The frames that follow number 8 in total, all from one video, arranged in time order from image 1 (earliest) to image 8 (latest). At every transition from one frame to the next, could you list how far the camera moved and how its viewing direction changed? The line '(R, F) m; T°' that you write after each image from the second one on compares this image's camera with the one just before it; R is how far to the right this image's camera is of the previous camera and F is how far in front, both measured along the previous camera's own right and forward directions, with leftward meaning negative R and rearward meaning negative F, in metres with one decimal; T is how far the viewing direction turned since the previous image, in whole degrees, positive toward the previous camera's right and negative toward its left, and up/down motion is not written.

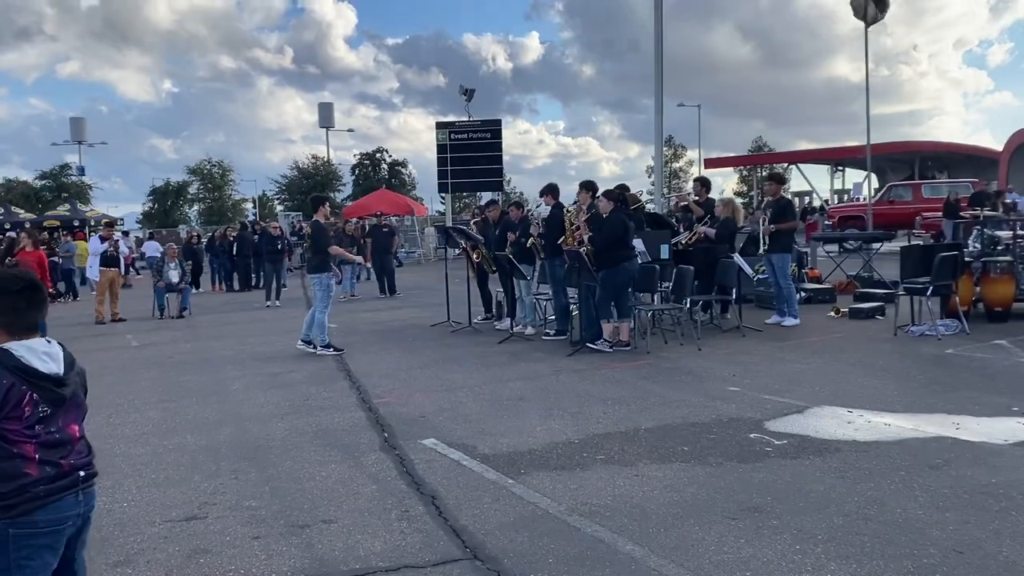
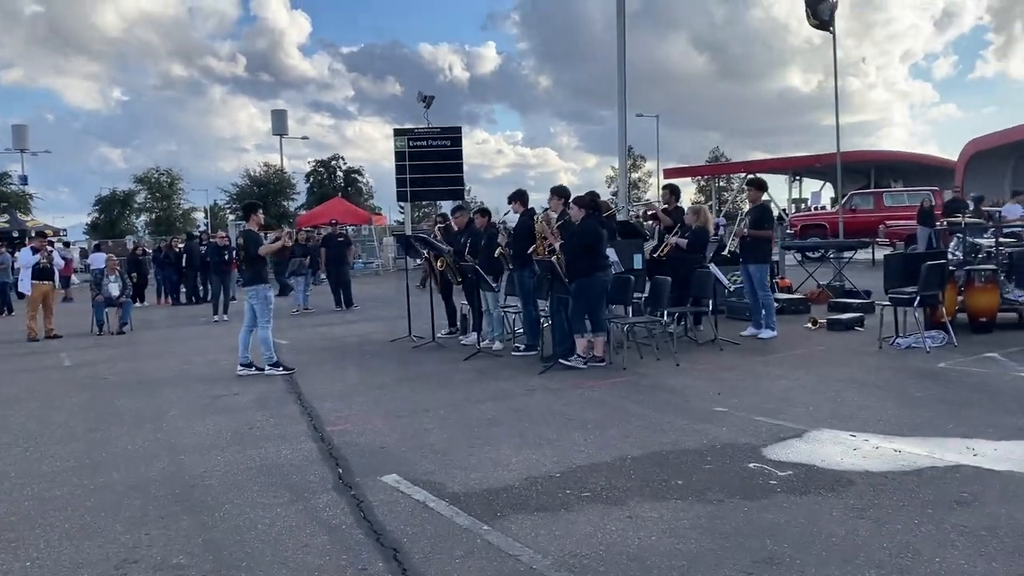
(-0.1, +0.6) m; +3°
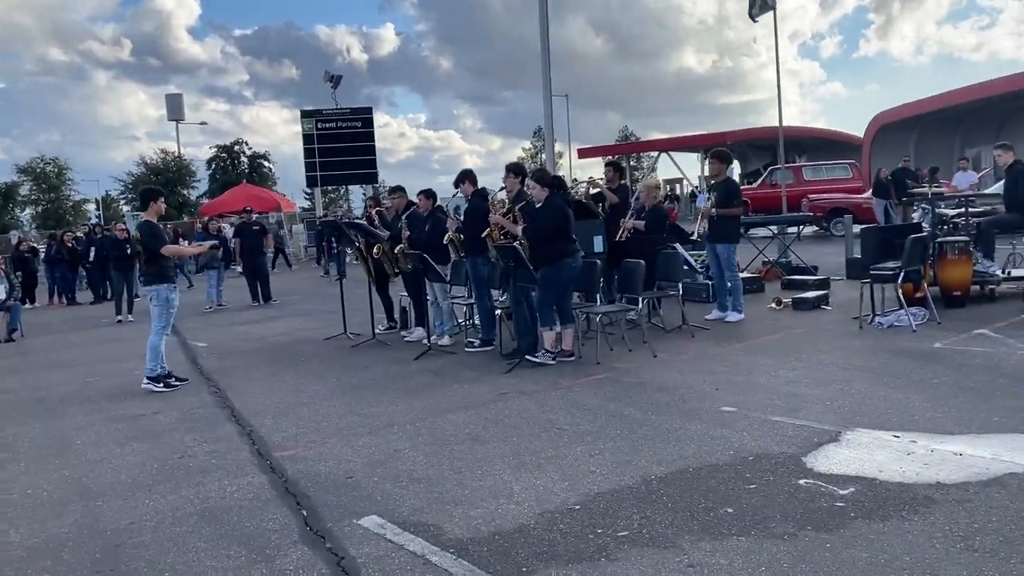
(-0.4, +0.9) m; +6°
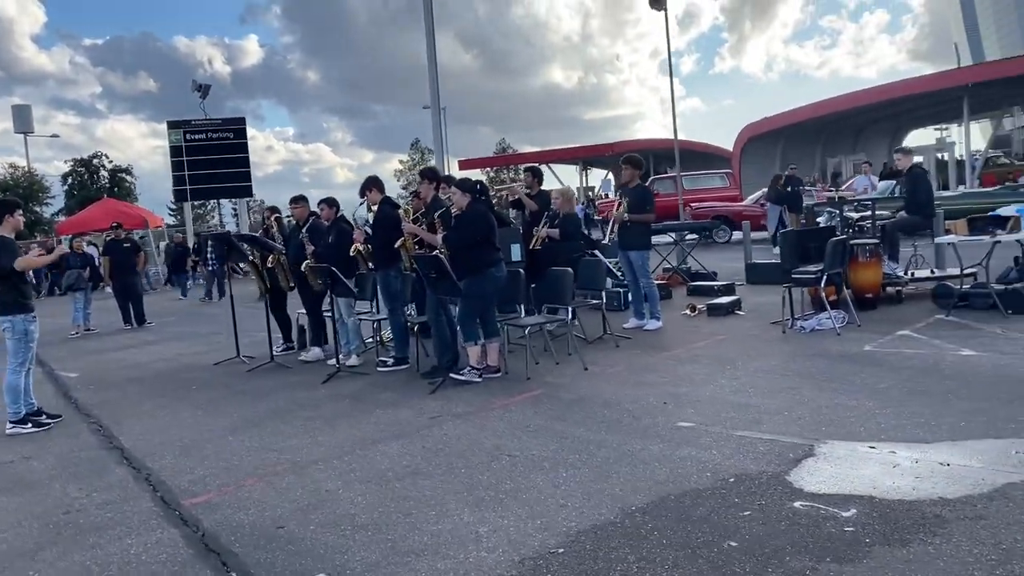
(-0.4, +0.5) m; +8°
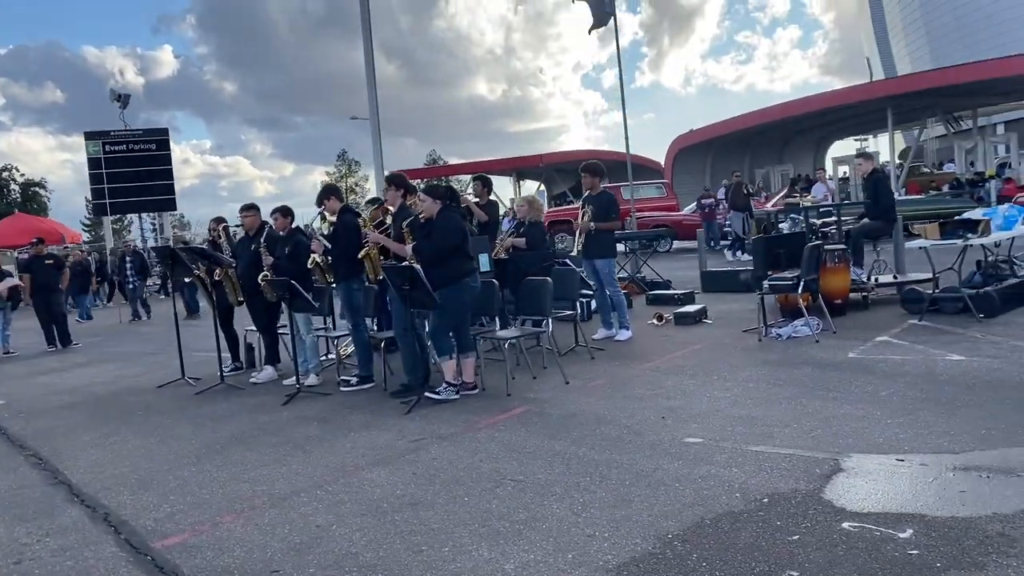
(-0.4, +0.4) m; +5°
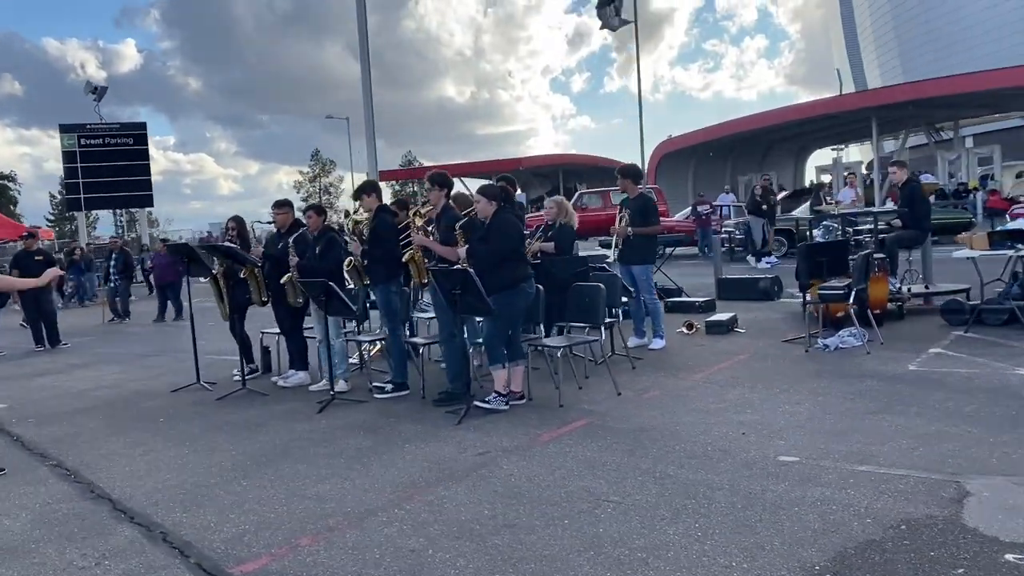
(-0.6, +0.3) m; +2°
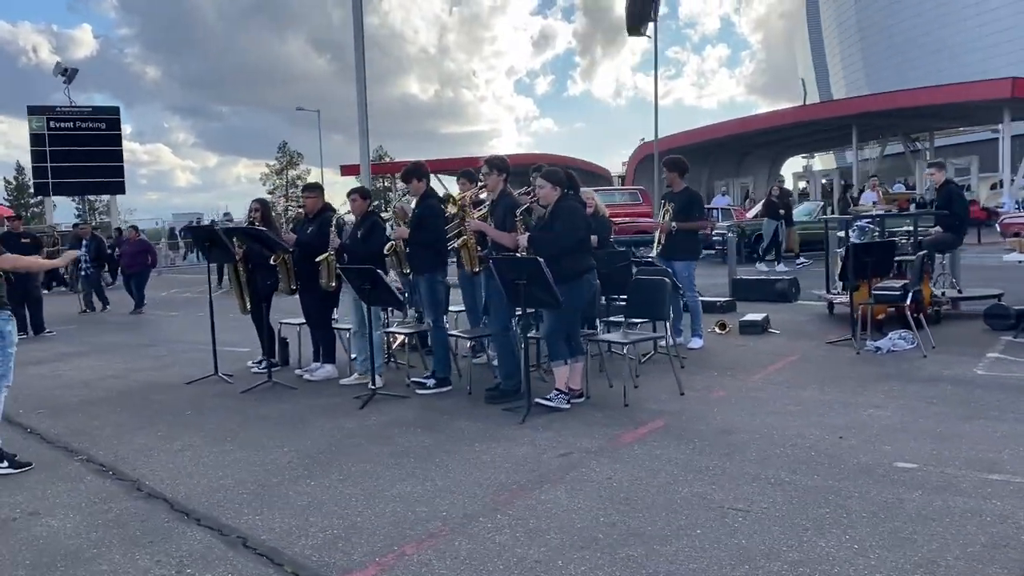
(-0.7, +0.4) m; +3°
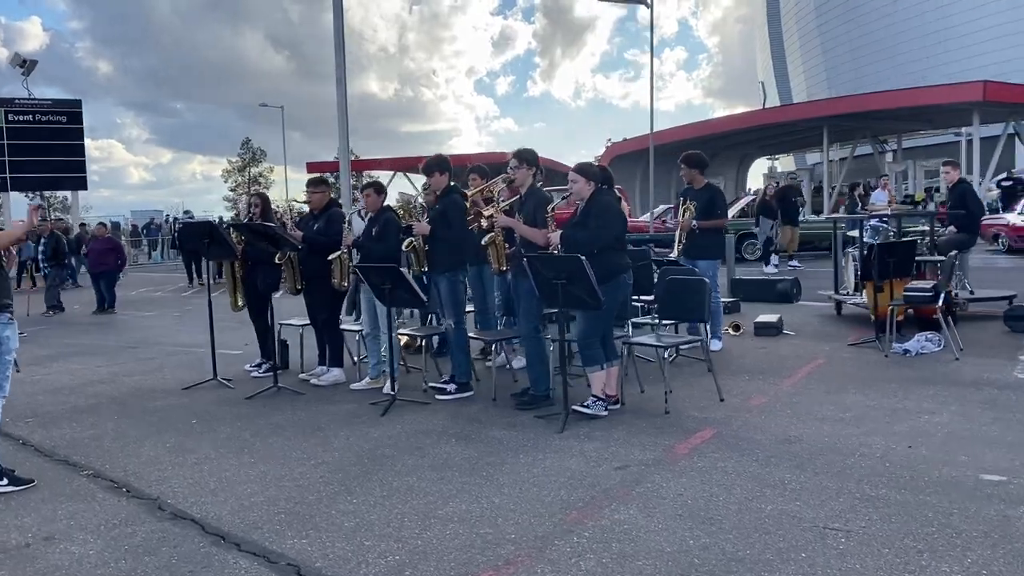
(-0.5, +0.4) m; +3°
